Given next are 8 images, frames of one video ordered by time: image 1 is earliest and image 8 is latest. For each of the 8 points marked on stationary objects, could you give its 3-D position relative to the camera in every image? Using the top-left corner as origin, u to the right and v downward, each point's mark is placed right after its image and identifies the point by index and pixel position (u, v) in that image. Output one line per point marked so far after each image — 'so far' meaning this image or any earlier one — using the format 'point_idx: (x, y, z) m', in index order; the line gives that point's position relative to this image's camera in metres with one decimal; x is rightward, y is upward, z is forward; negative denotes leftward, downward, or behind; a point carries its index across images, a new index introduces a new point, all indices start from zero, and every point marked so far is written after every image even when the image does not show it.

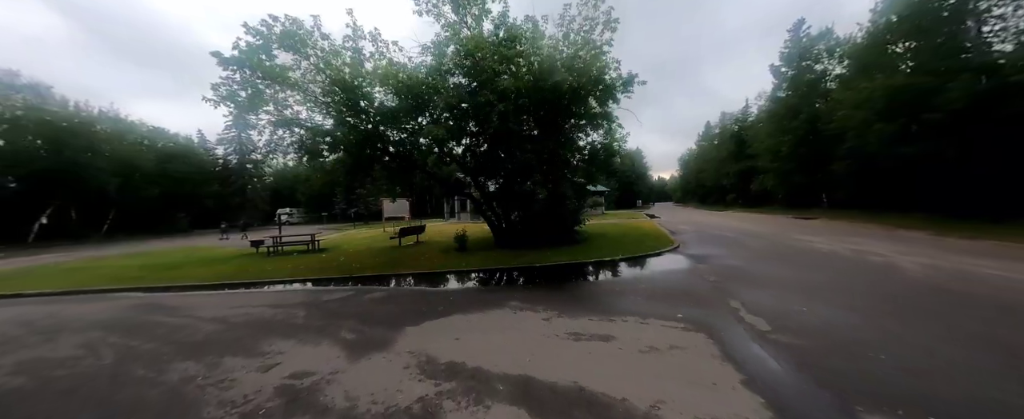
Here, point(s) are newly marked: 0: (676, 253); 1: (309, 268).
0: (+5.4, -1.4, +10.0) m
1: (-6.6, -1.9, +9.7) m
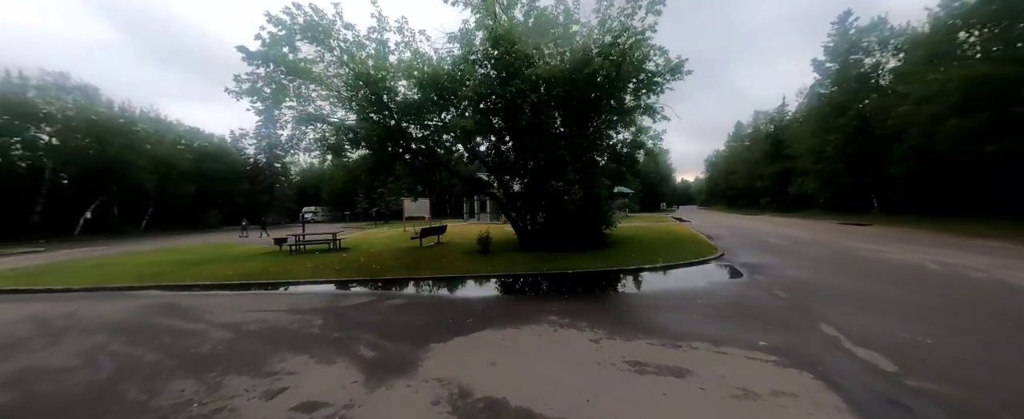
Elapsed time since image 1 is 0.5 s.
0: (+6.3, -1.5, +9.0) m
1: (-5.7, -1.8, +9.4) m
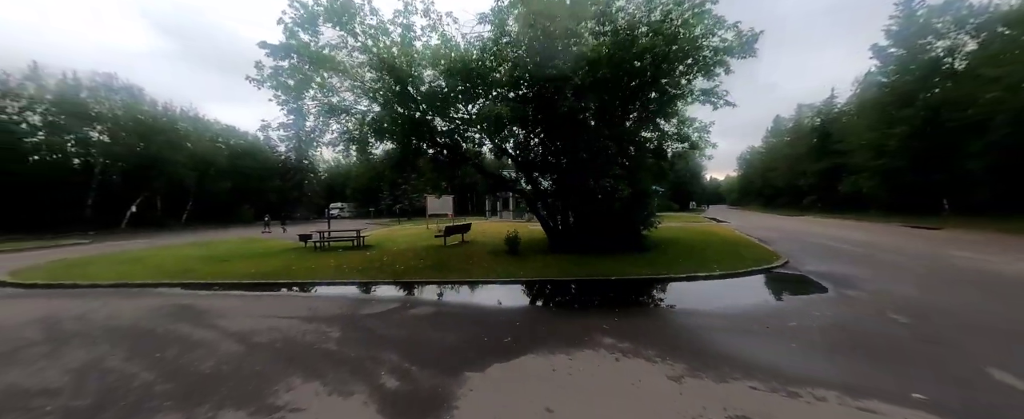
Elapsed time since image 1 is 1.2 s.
0: (+7.2, -1.5, +7.8) m
1: (-4.8, -1.7, +9.0) m
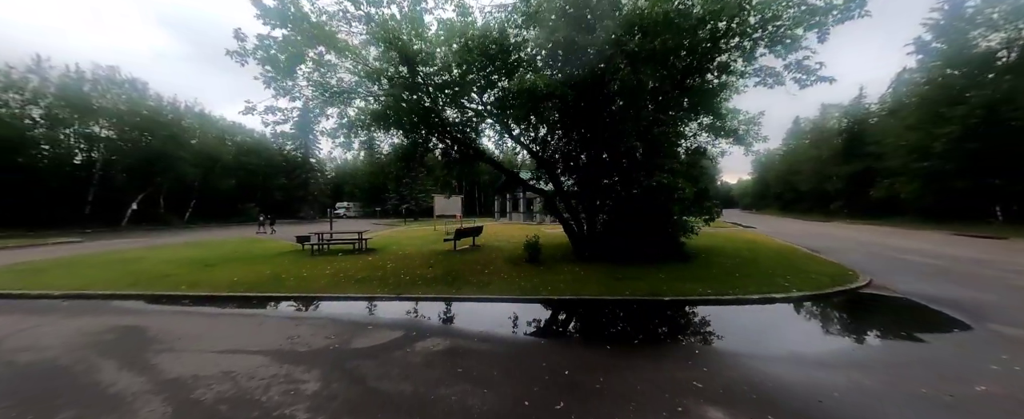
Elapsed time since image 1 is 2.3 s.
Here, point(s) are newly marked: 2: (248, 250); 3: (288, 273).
0: (+7.7, -1.7, +6.4) m
1: (-4.2, -1.7, +7.8) m
2: (-11.2, -1.8, +12.8) m
3: (-6.1, -1.7, +8.2) m
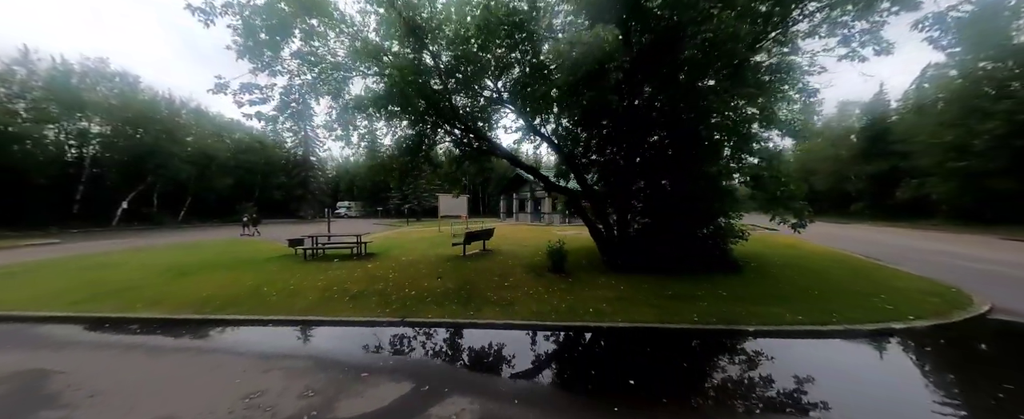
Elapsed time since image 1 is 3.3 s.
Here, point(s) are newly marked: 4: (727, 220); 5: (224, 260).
0: (+8.2, -1.7, +5.1) m
1: (-3.7, -1.7, +6.6) m
2: (-10.6, -1.8, +11.6) m
3: (-5.6, -1.7, +7.0) m
4: (+6.0, -0.3, +8.3) m
5: (-10.1, -1.8, +10.6) m
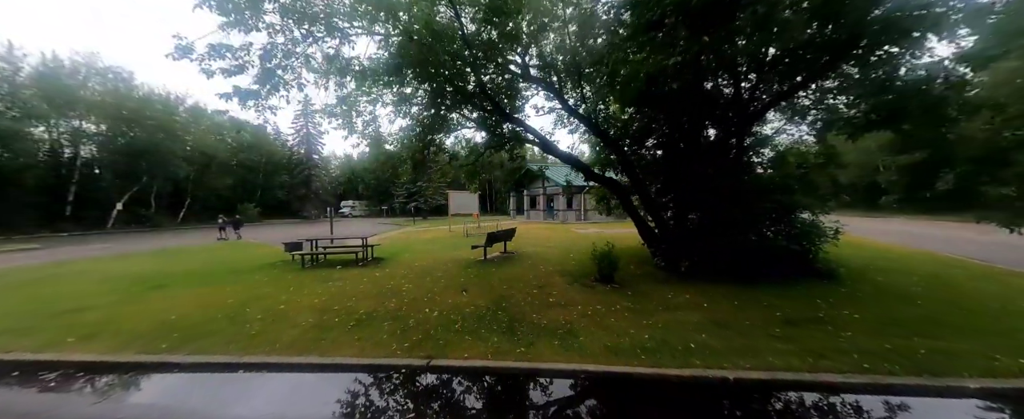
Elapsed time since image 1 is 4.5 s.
0: (+9.0, -1.6, +3.6) m
1: (-2.9, -1.7, +5.2) m
2: (-9.7, -1.8, +10.3) m
3: (-4.7, -1.7, +5.6) m
4: (+6.8, -0.2, +6.8) m
5: (-9.2, -1.8, +9.3) m
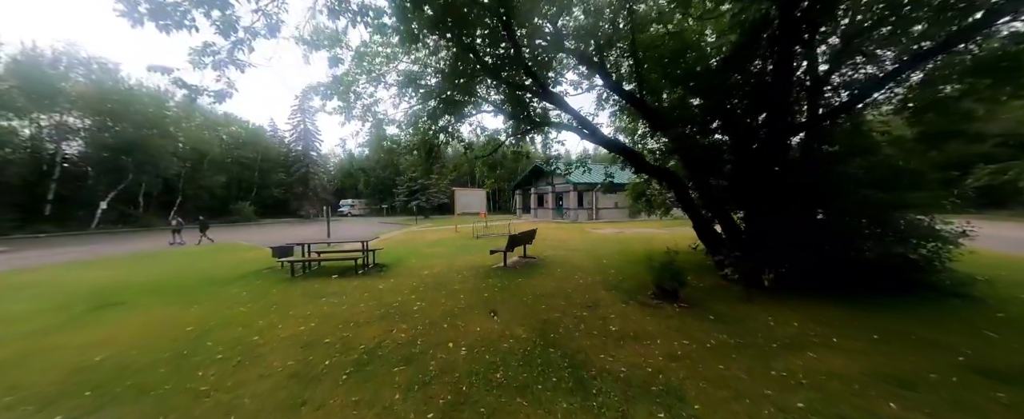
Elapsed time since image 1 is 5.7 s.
0: (+9.7, -1.6, +2.2) m
1: (-2.2, -1.7, +3.9) m
2: (-9.1, -1.8, +9.0) m
3: (-4.1, -1.7, +4.3) m
4: (+7.4, -0.1, +5.5) m
5: (-8.6, -1.8, +7.9) m
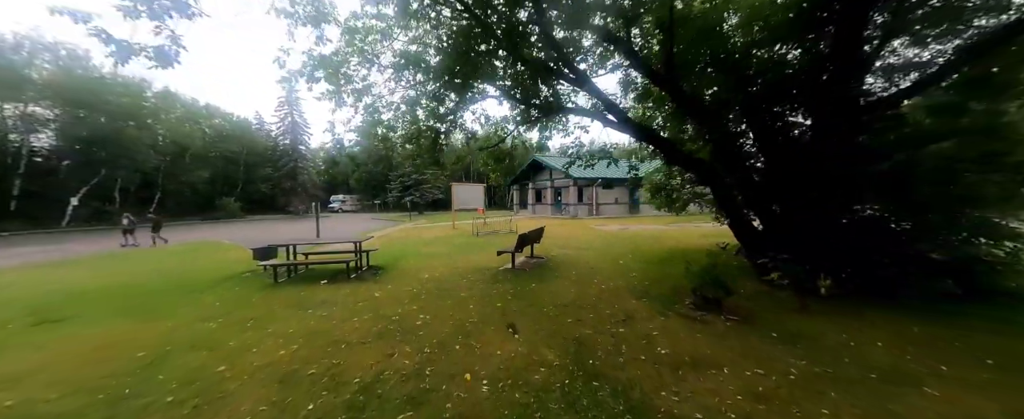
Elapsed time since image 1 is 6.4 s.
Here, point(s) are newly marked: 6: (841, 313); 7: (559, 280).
0: (+10.1, -1.5, +1.7) m
1: (-1.9, -1.7, +3.1) m
2: (-8.9, -1.7, +8.1) m
3: (-3.8, -1.7, +3.5) m
4: (+7.7, -0.1, +4.9) m
5: (-8.3, -1.7, +7.0) m
6: (+4.5, -1.5, +4.0) m
7: (+1.0, -1.4, +6.3) m
